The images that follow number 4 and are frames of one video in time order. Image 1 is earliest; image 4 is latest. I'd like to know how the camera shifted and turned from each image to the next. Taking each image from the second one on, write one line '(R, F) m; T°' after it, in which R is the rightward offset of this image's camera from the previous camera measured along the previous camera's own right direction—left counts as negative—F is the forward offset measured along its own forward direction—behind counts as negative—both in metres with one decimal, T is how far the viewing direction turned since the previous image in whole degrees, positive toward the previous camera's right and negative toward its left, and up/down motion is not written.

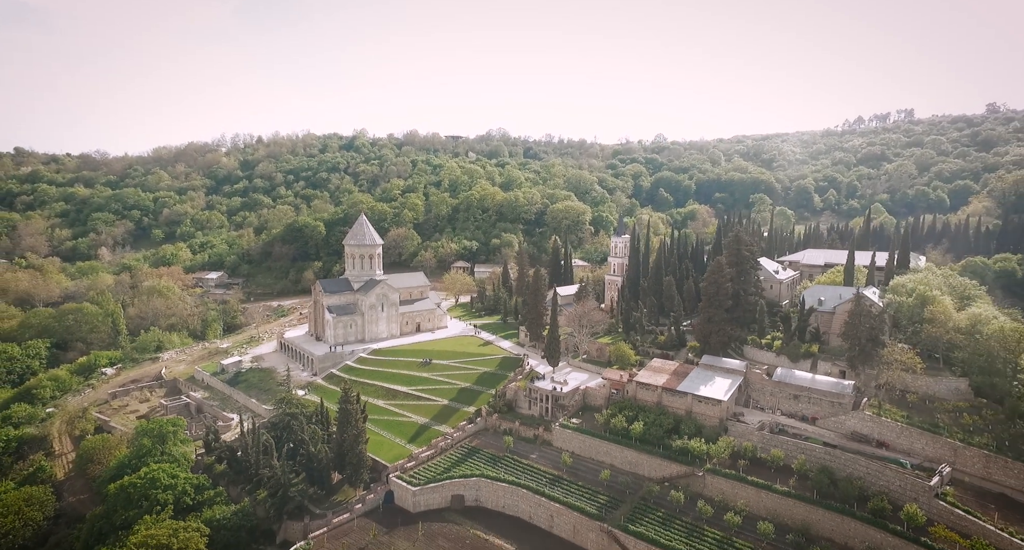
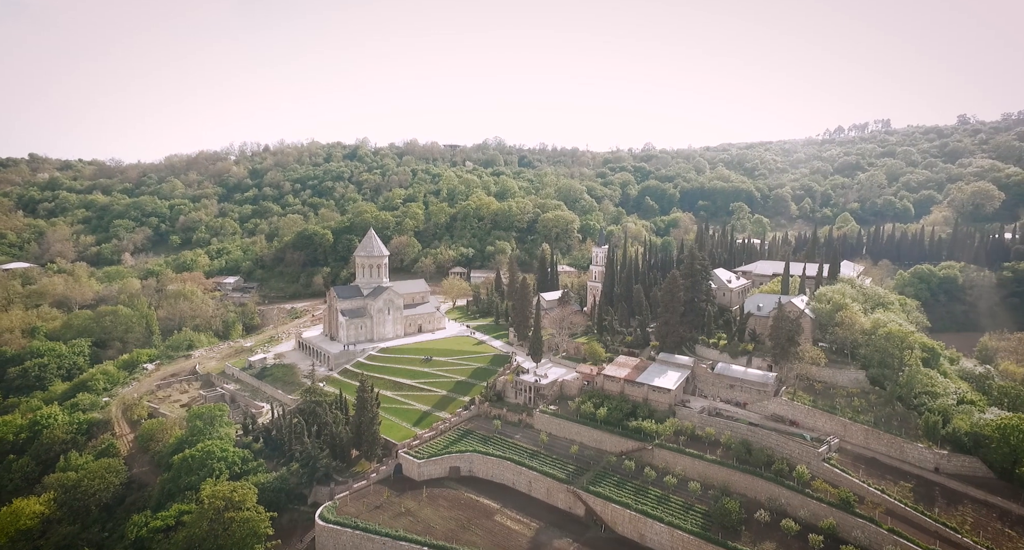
(+0.7, -7.5) m; 0°
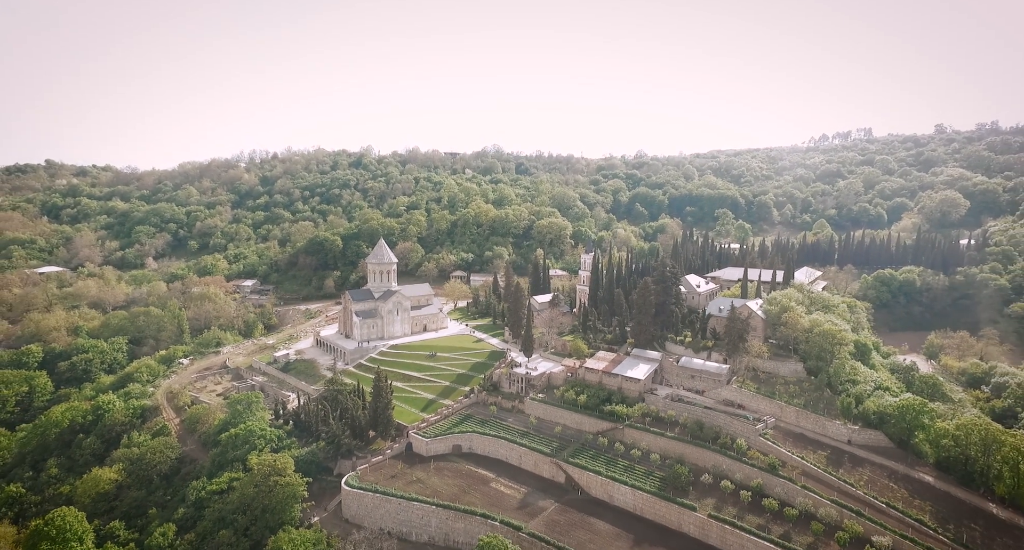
(+0.4, -7.3) m; 0°
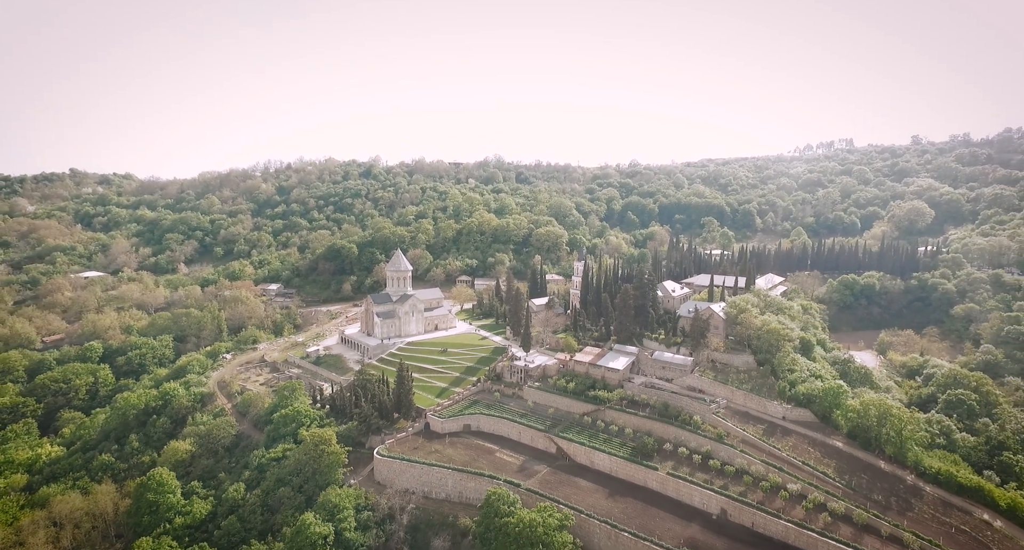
(0.0, -9.7) m; 0°
